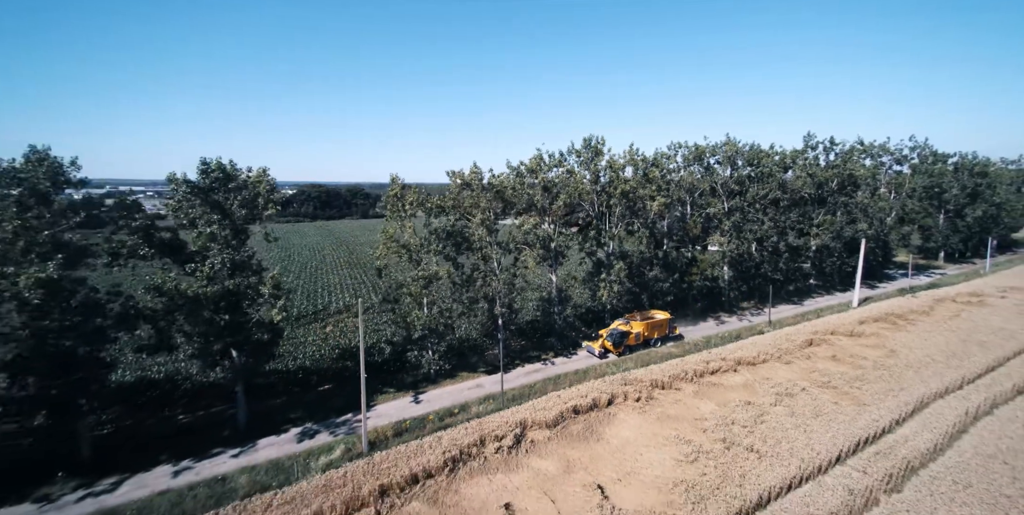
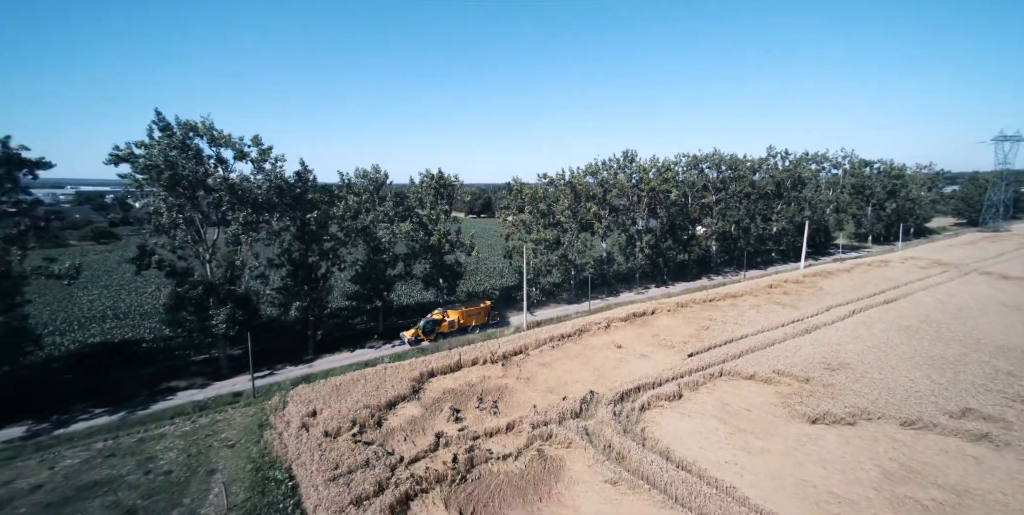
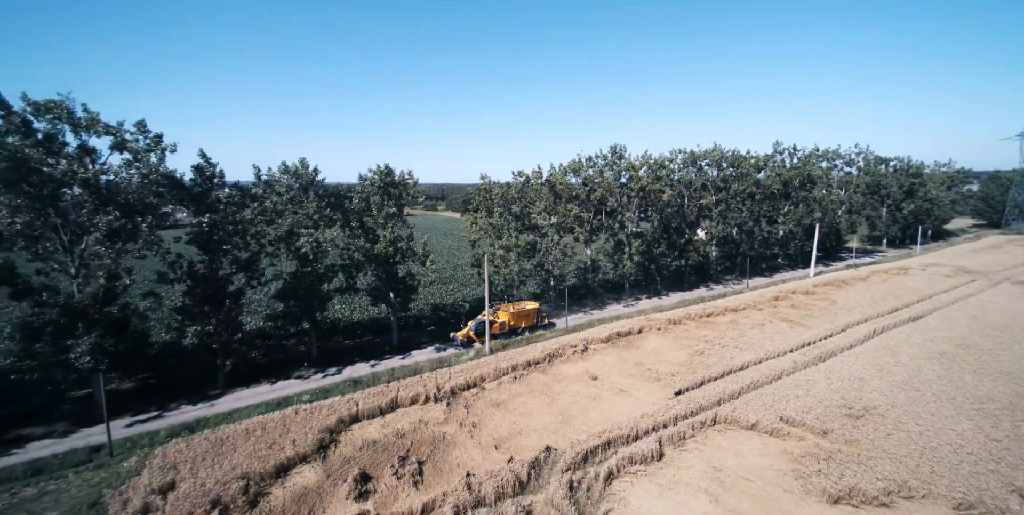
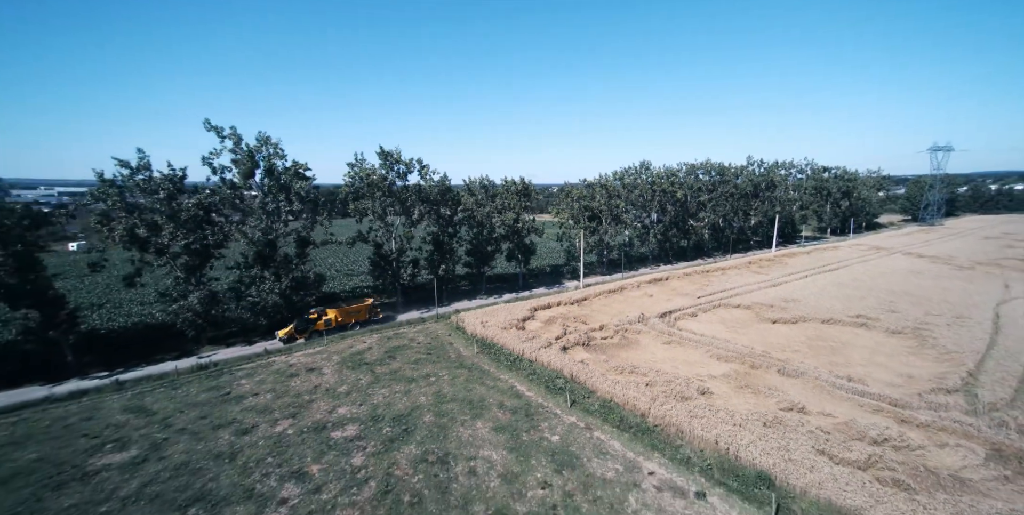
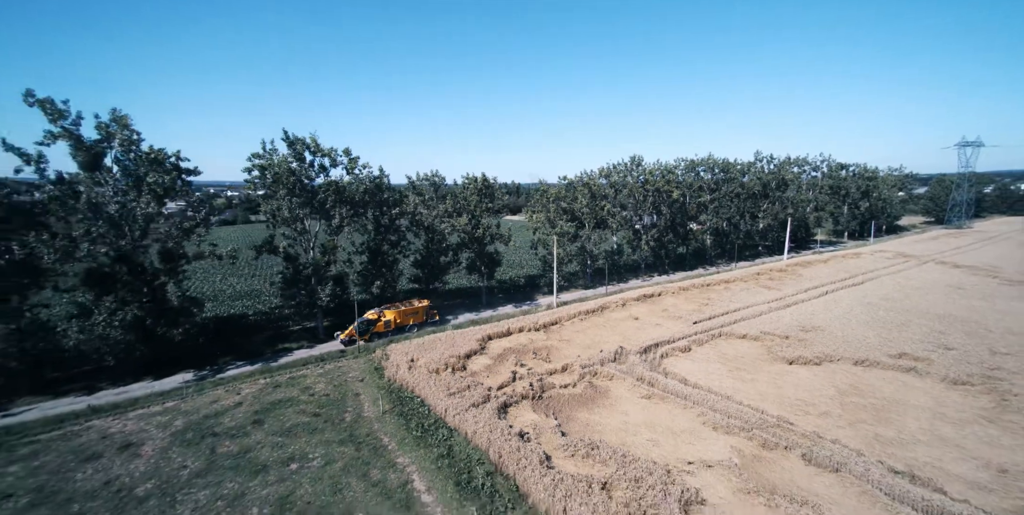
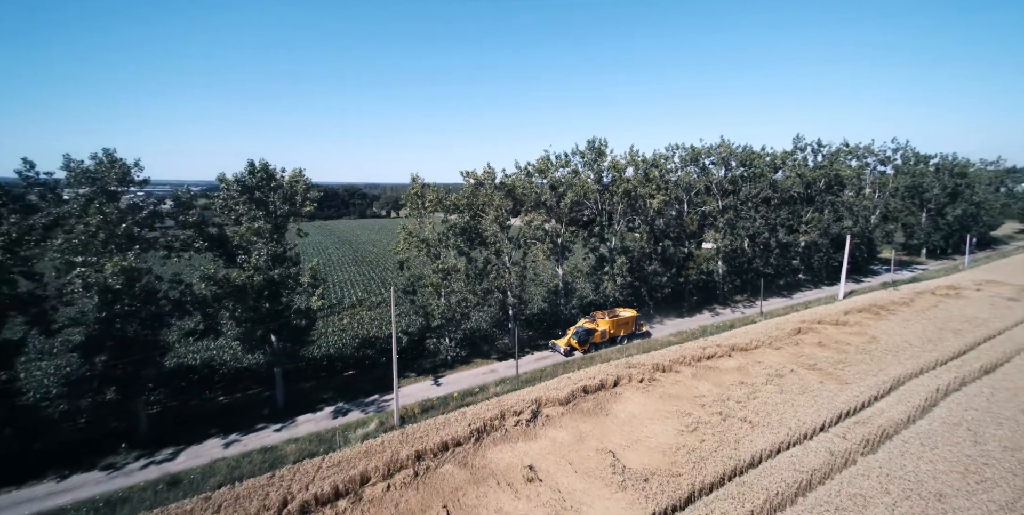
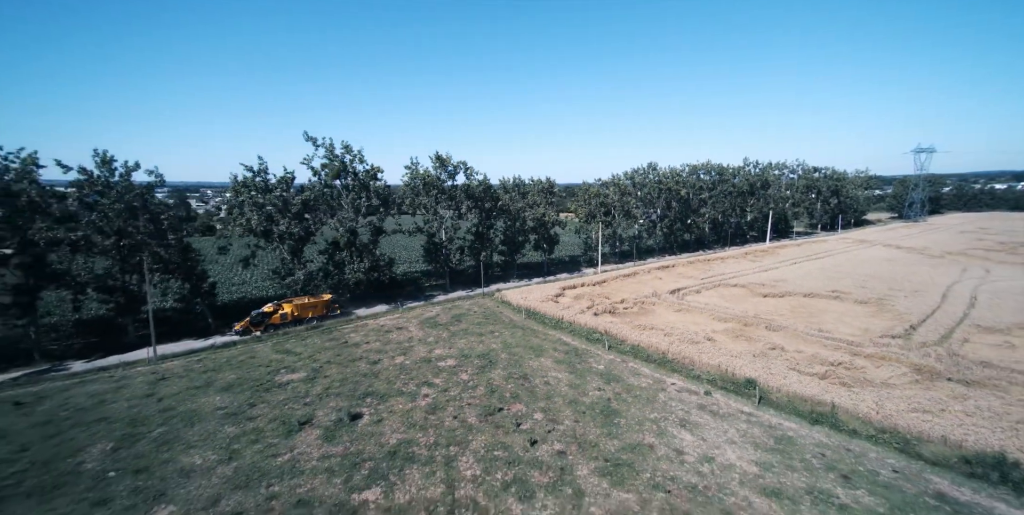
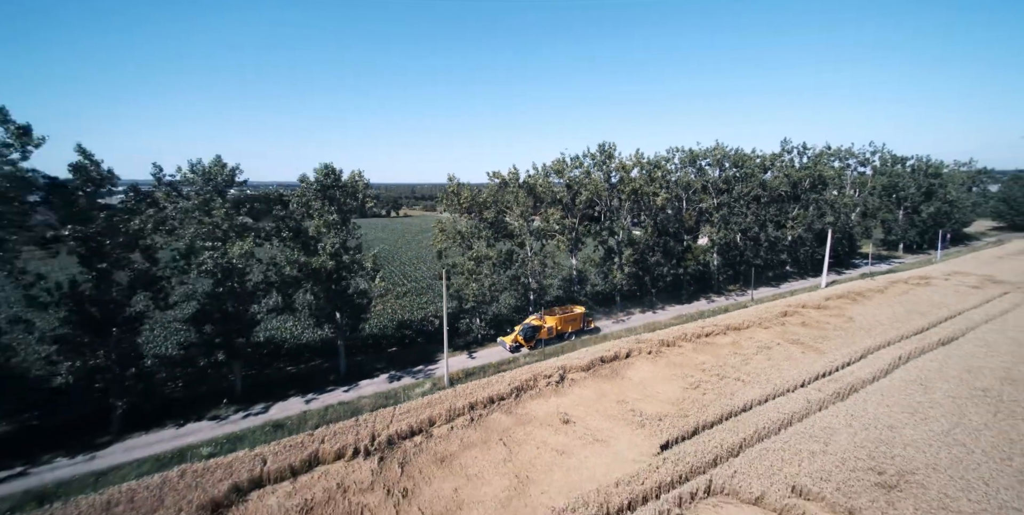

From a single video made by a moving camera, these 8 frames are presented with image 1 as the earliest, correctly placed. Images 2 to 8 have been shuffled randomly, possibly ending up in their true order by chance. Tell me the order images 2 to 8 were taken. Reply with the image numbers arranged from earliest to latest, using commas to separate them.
6, 8, 3, 2, 5, 4, 7
